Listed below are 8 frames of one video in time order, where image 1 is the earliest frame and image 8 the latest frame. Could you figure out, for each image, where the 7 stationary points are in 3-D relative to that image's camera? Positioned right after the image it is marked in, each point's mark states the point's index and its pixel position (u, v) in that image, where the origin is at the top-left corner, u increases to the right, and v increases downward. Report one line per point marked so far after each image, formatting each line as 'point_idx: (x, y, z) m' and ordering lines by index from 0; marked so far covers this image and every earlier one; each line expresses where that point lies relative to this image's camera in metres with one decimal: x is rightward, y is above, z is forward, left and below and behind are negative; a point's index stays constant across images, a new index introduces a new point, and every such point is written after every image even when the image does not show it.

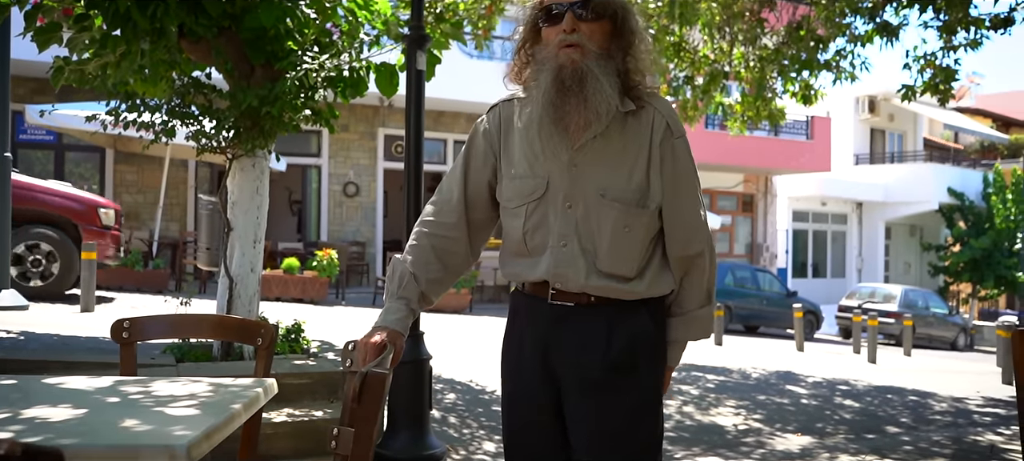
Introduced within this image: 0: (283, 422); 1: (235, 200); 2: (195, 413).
0: (-1.1, -0.9, +4.6) m
1: (-1.8, +0.2, +6.0) m
2: (-0.7, -0.4, +2.2) m
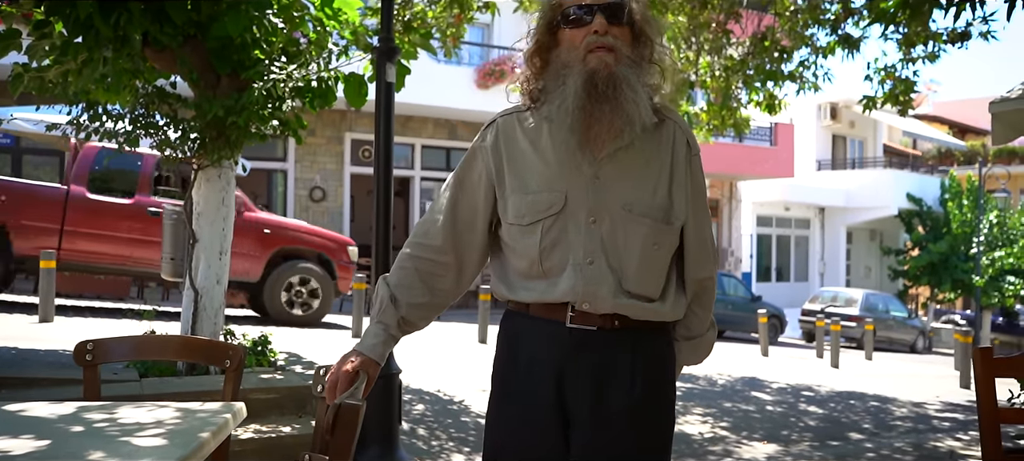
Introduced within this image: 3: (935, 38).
0: (-1.3, -1.0, +4.6) m
1: (-2.0, +0.1, +6.0) m
2: (-0.8, -0.5, +2.2) m
3: (+3.7, +1.7, +8.1) m
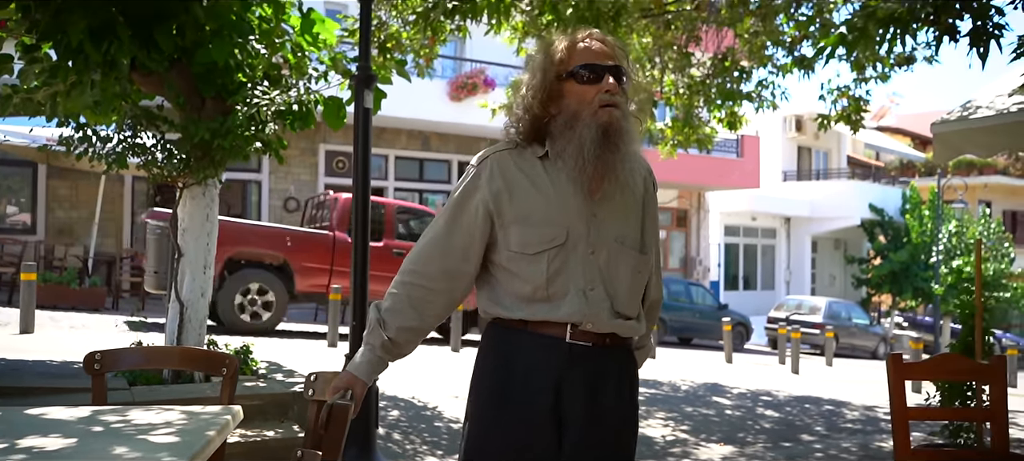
0: (-1.4, -1.1, +4.9) m
1: (-2.2, 0.0, +6.3) m
2: (-0.9, -0.6, +2.5) m
3: (+3.4, +1.6, +8.5) m
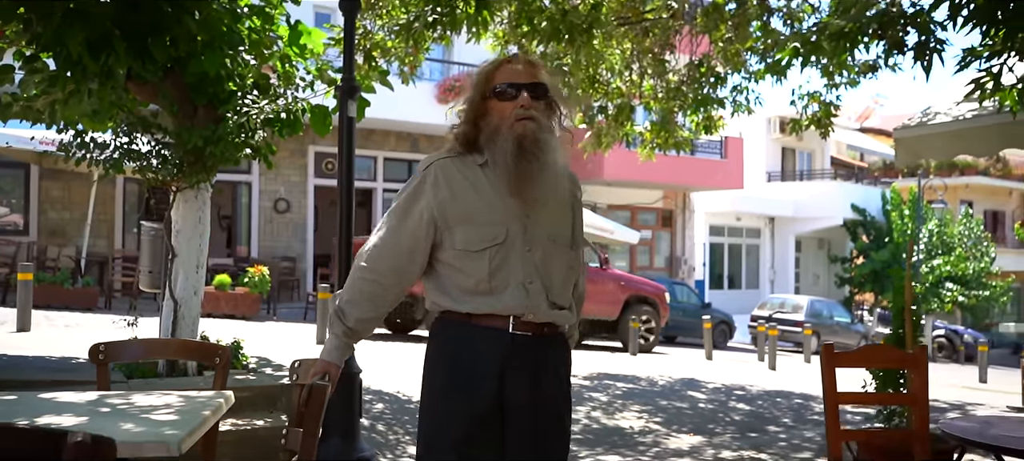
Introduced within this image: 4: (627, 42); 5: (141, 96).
0: (-1.6, -1.1, +5.2) m
1: (-2.3, 0.0, +6.6) m
2: (-1.0, -0.6, +2.8) m
3: (+3.2, +1.5, +8.9) m
4: (+1.3, +2.2, +10.8) m
5: (-2.5, +0.9, +6.4) m
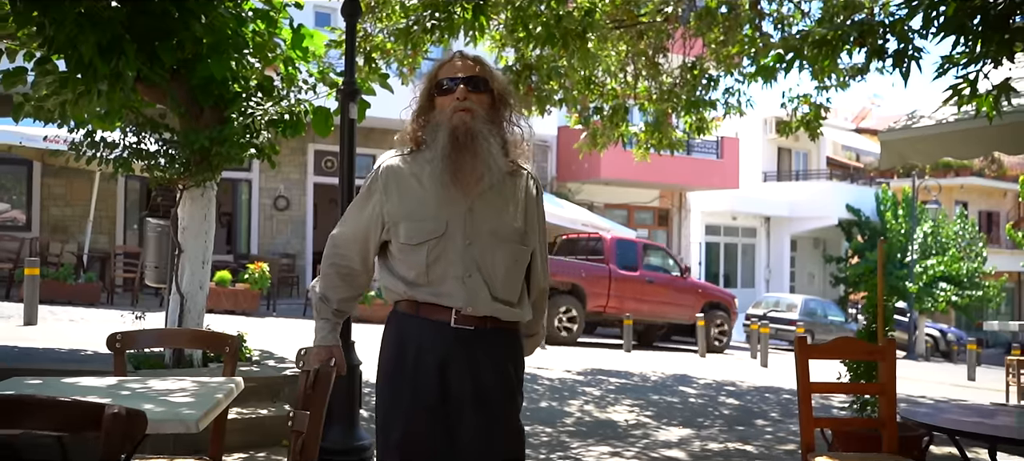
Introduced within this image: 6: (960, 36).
0: (-1.6, -1.1, +5.4) m
1: (-2.4, 0.0, +6.8) m
2: (-1.0, -0.6, +3.0) m
3: (+3.2, +1.6, +9.1) m
4: (+1.3, +2.2, +11.1) m
5: (-2.6, +0.9, +6.6) m
6: (+2.5, +1.1, +5.2) m
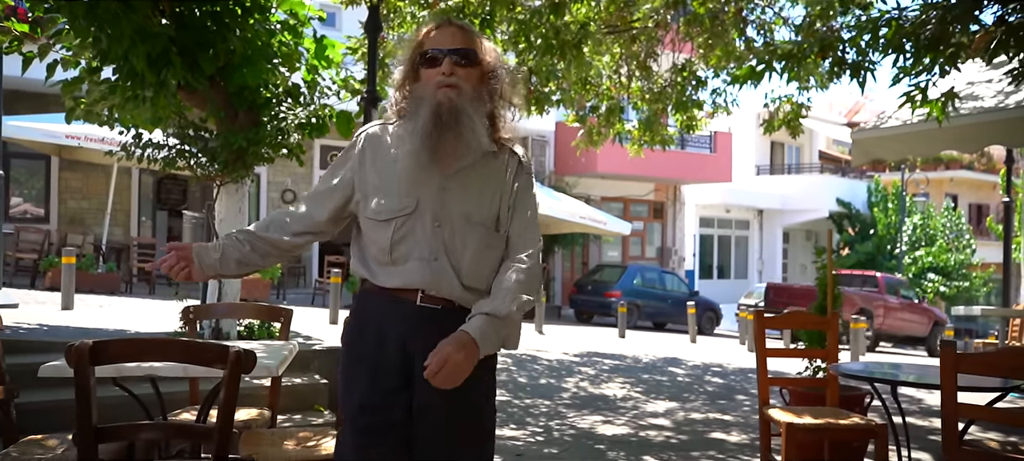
0: (-1.6, -1.0, +6.2) m
1: (-2.4, +0.1, +7.6) m
2: (-1.0, -0.5, +3.8) m
3: (+3.2, +1.6, +9.9) m
4: (+1.3, +2.3, +11.8) m
5: (-2.5, +1.0, +7.4) m
6: (+2.5, +1.1, +6.0) m
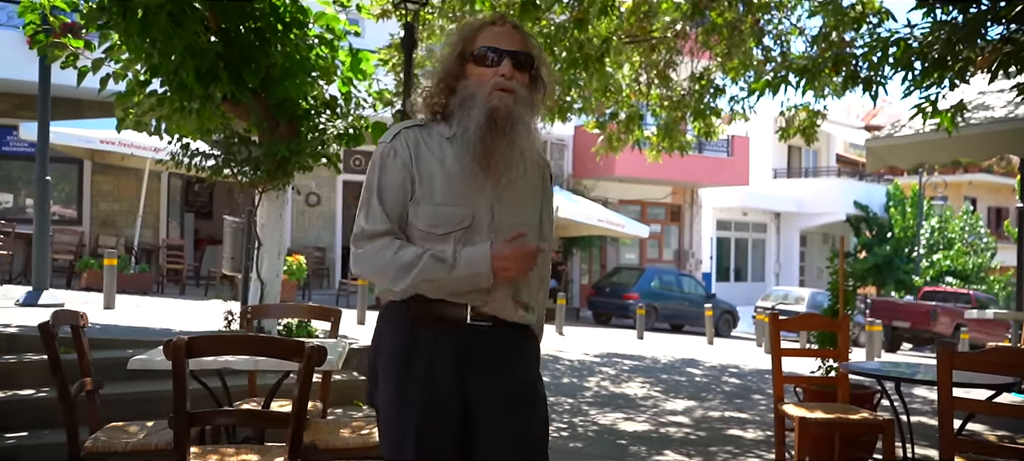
0: (-1.4, -1.1, +6.6) m
1: (-2.1, +0.1, +8.0) m
2: (-0.9, -0.6, +4.2) m
3: (+3.5, +1.6, +10.2) m
4: (+1.6, +2.3, +12.2) m
5: (-2.3, +1.0, +7.8) m
6: (+2.7, +1.1, +6.3) m
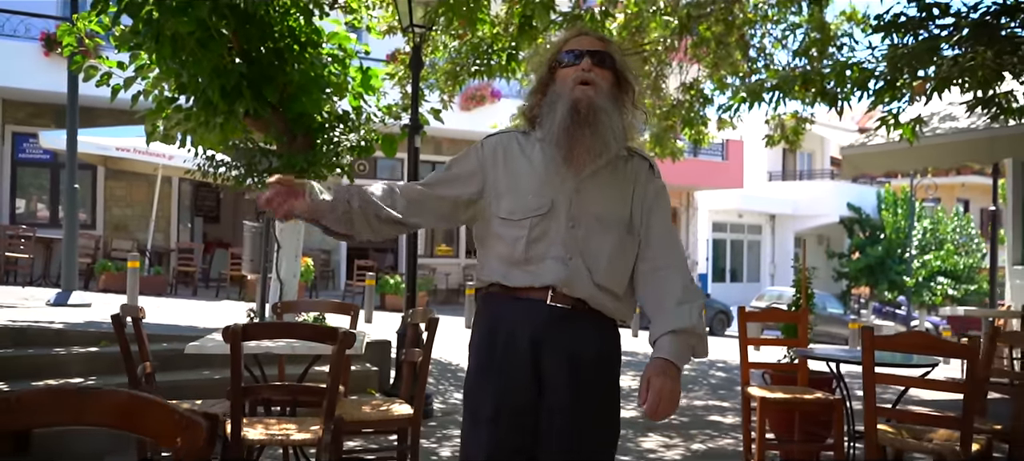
0: (-1.4, -1.1, +7.3) m
1: (-2.1, 0.0, +8.7) m
2: (-0.9, -0.6, +4.9) m
3: (+3.5, +1.6, +10.9) m
4: (+1.6, +2.2, +12.9) m
5: (-2.3, +0.9, +8.5) m
6: (+2.7, +1.1, +7.0) m
